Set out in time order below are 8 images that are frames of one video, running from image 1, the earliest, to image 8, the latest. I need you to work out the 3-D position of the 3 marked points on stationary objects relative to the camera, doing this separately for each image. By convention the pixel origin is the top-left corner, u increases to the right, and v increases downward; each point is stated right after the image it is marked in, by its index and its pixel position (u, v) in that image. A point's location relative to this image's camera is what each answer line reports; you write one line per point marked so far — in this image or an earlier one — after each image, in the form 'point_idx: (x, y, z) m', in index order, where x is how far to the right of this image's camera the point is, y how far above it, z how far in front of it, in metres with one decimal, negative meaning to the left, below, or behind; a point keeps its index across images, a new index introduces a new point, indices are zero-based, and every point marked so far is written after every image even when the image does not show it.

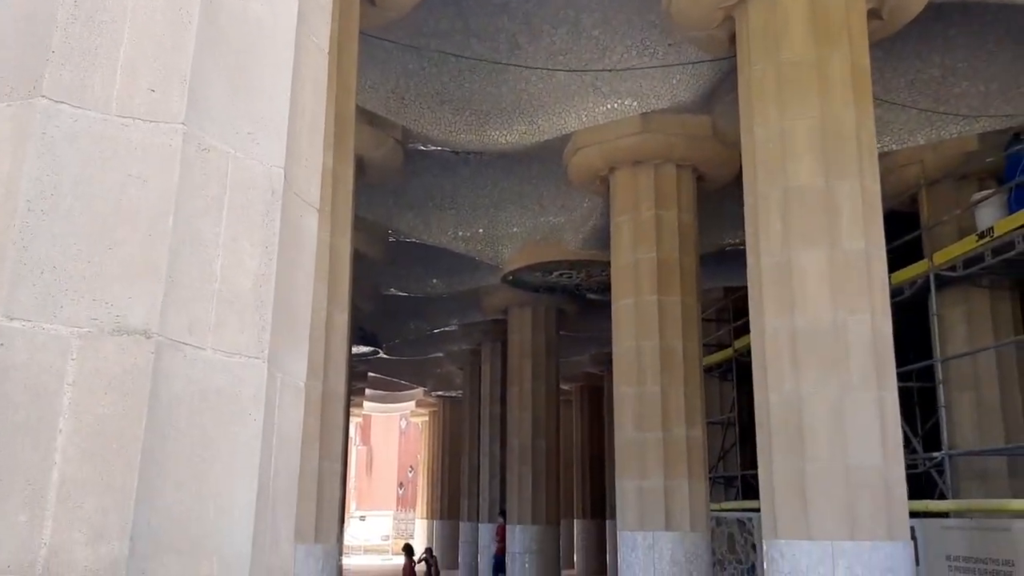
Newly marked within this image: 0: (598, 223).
0: (+1.6, +1.2, +18.3) m
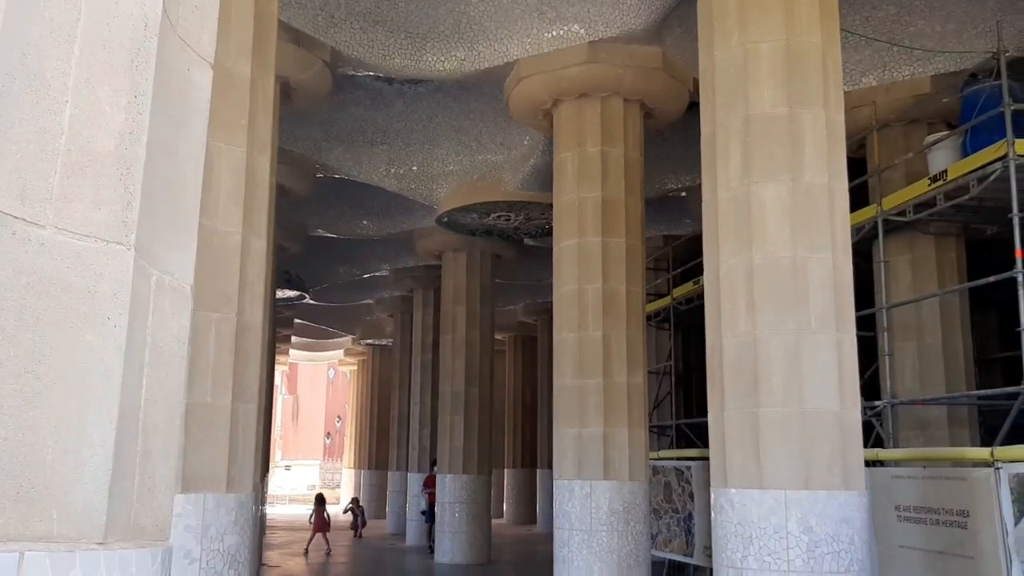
0: (+0.4, +2.2, +17.5) m
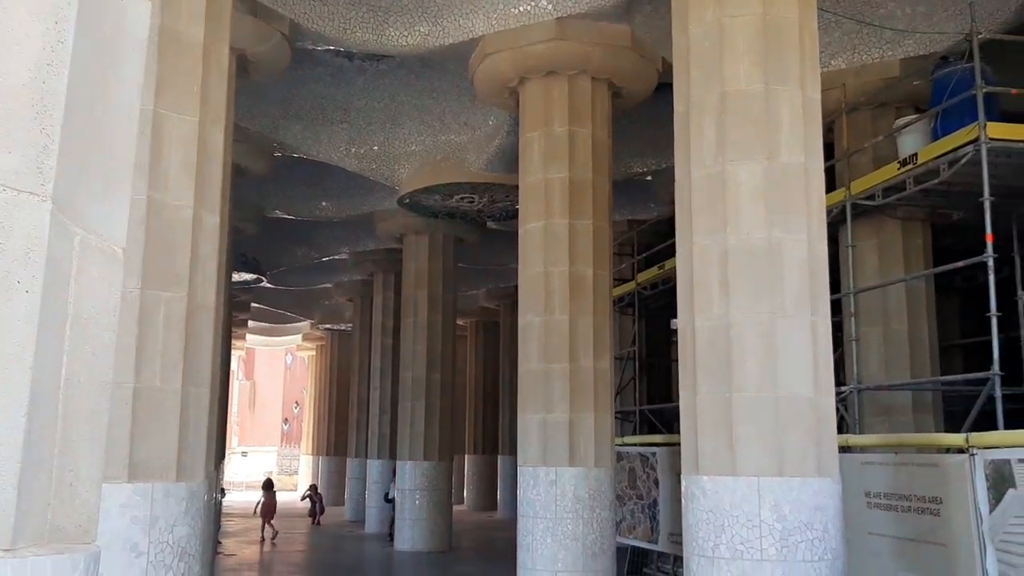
0: (-0.2, +2.5, +17.1) m
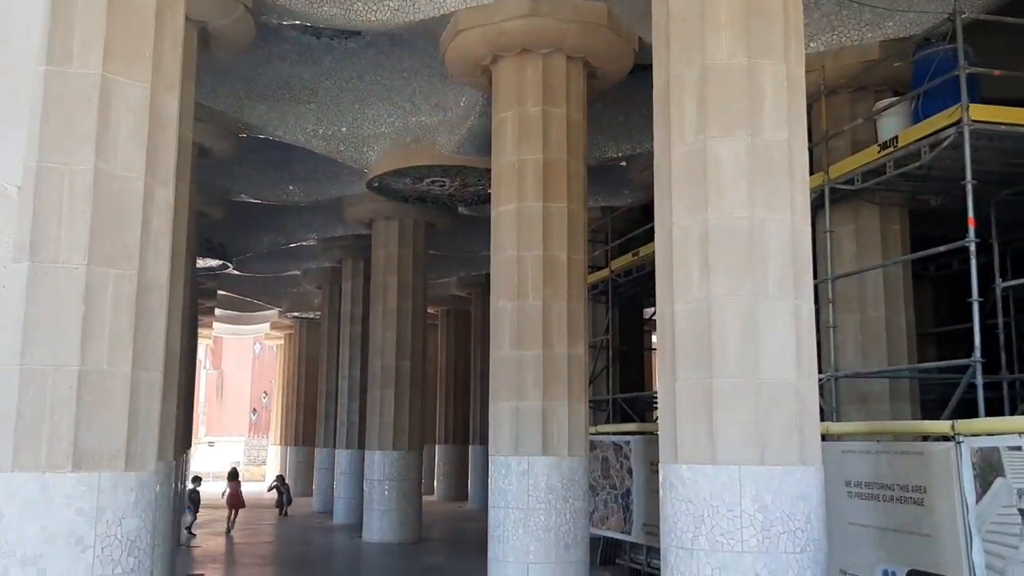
0: (-0.7, +2.8, +16.7) m
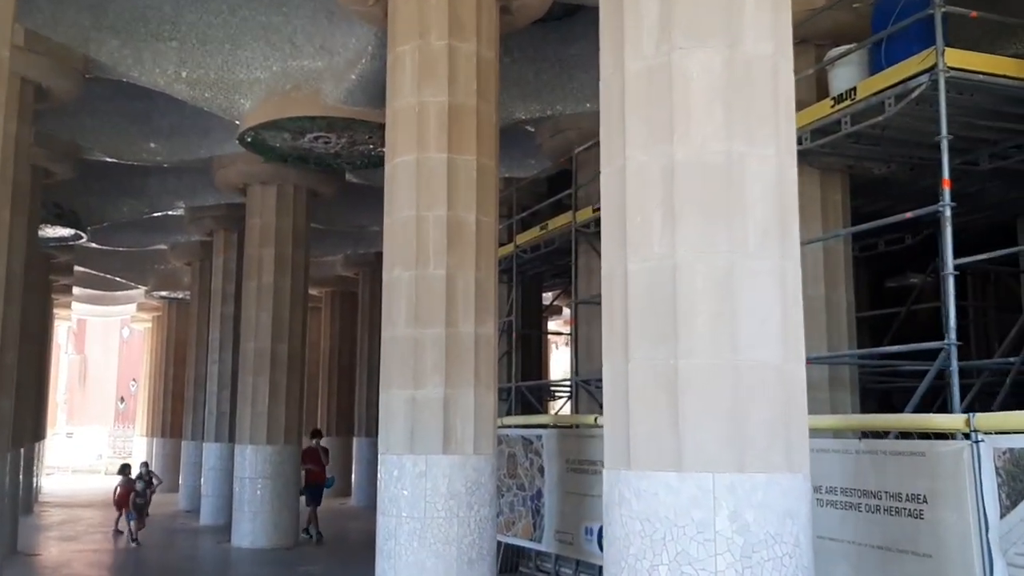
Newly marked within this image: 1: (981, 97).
0: (-2.2, +3.2, +14.5) m
1: (+4.9, +2.0, +10.2) m
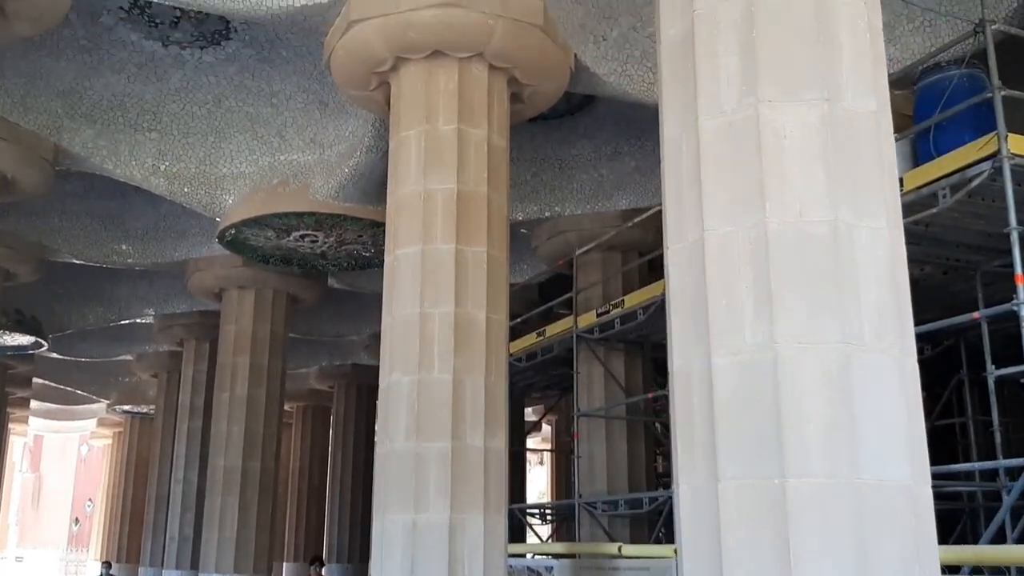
0: (-2.2, +1.7, +13.6) m
1: (+5.1, +1.0, +9.4) m
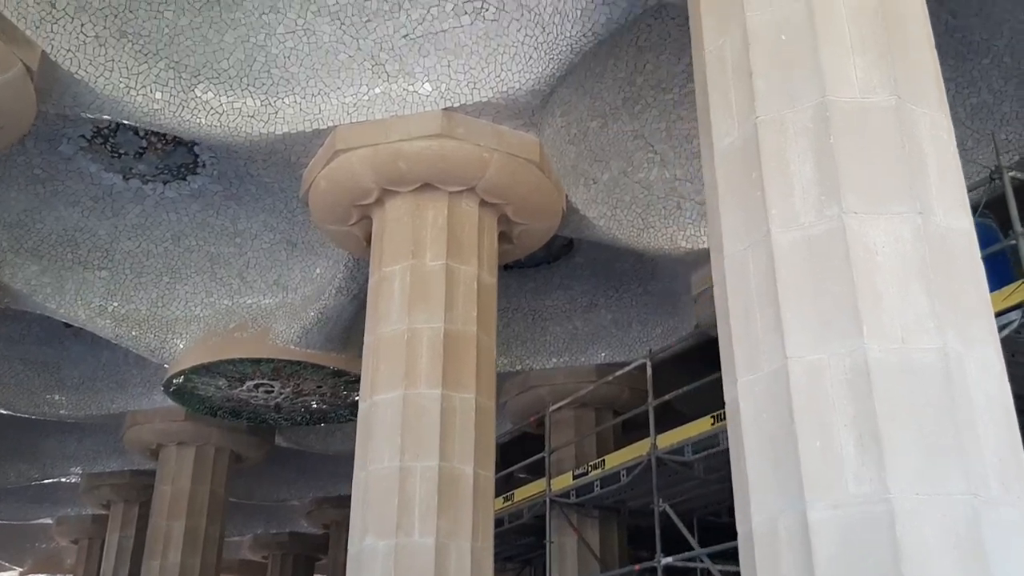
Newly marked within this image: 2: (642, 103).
0: (-2.4, -0.3, +12.7) m
1: (+5.1, -0.5, +8.9) m
2: (+1.4, +2.0, +10.6) m
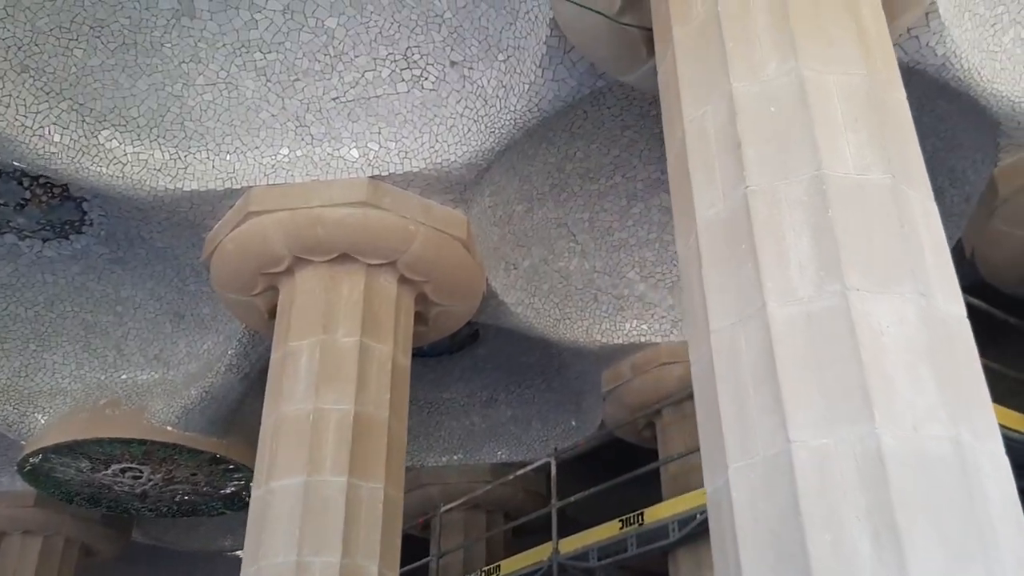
0: (-3.6, -1.2, +11.7) m
1: (+4.3, -1.5, +8.9) m
2: (+0.6, +1.0, +10.4) m
